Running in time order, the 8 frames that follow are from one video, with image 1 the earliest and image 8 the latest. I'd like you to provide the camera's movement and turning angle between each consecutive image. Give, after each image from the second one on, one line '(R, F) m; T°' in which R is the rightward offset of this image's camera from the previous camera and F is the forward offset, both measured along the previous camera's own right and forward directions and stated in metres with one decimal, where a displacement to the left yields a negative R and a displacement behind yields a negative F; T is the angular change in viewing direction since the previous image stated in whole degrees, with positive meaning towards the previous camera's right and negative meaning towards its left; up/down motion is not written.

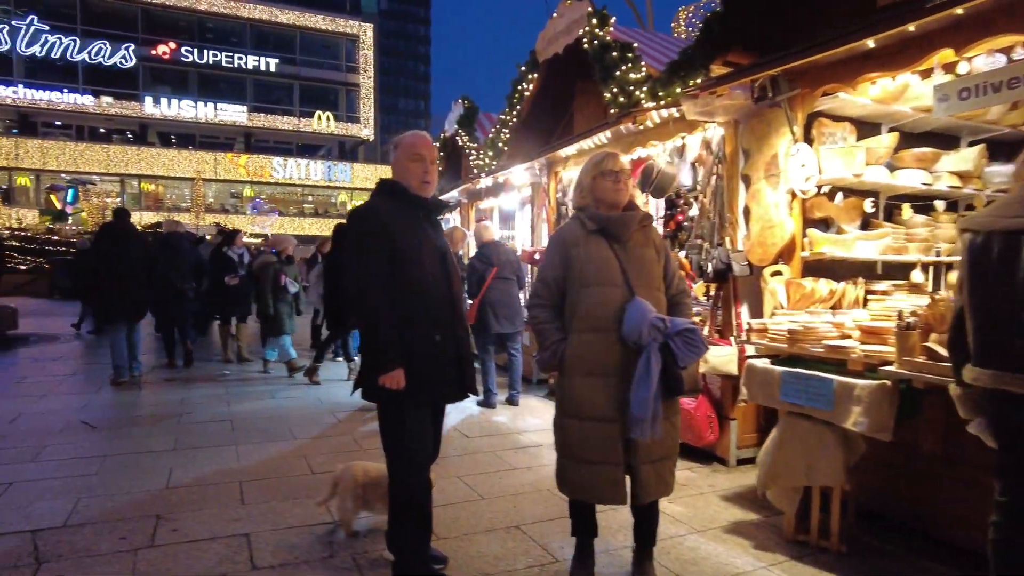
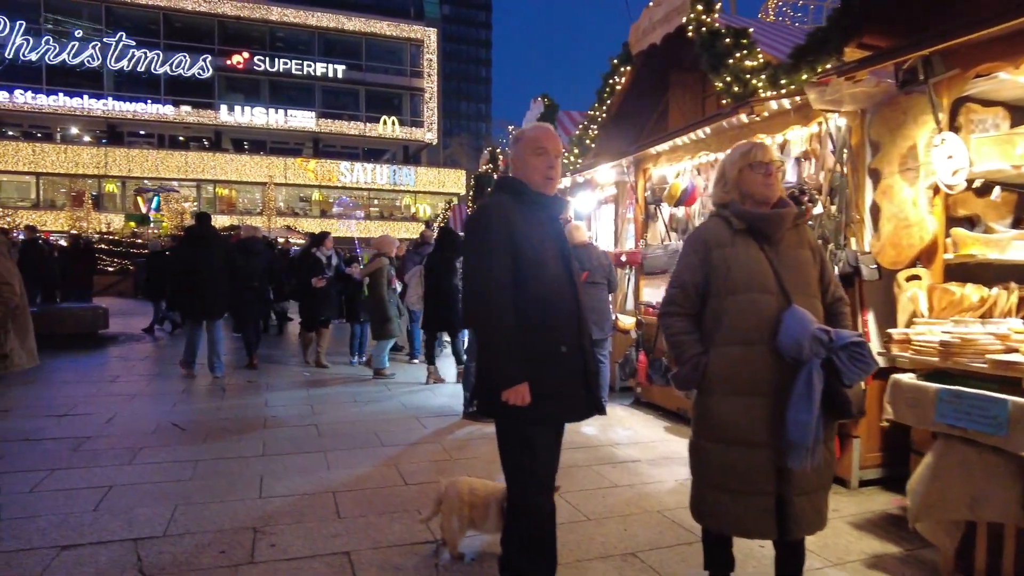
(-0.3, +0.3) m; -5°
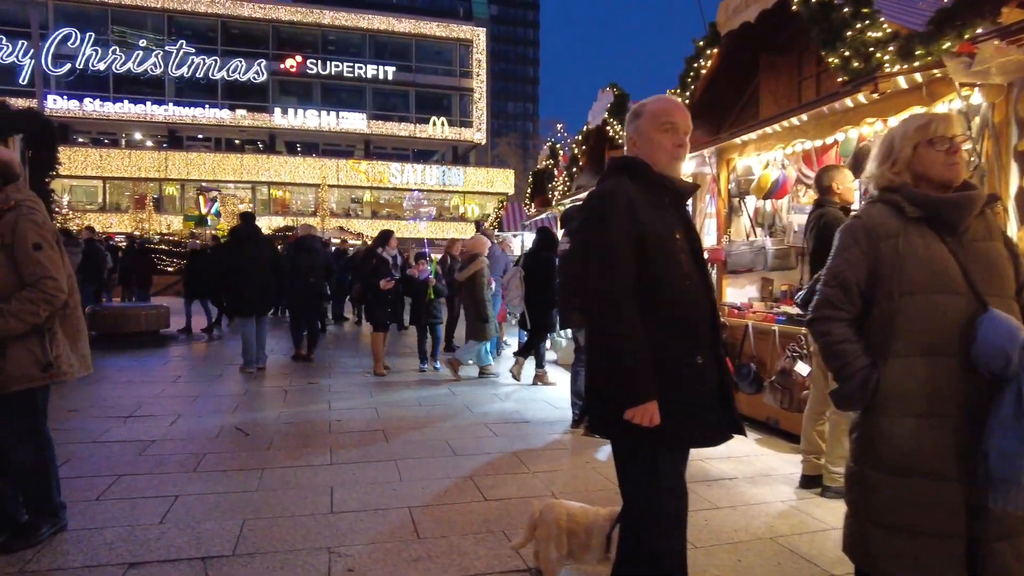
(-0.3, +0.4) m; -4°
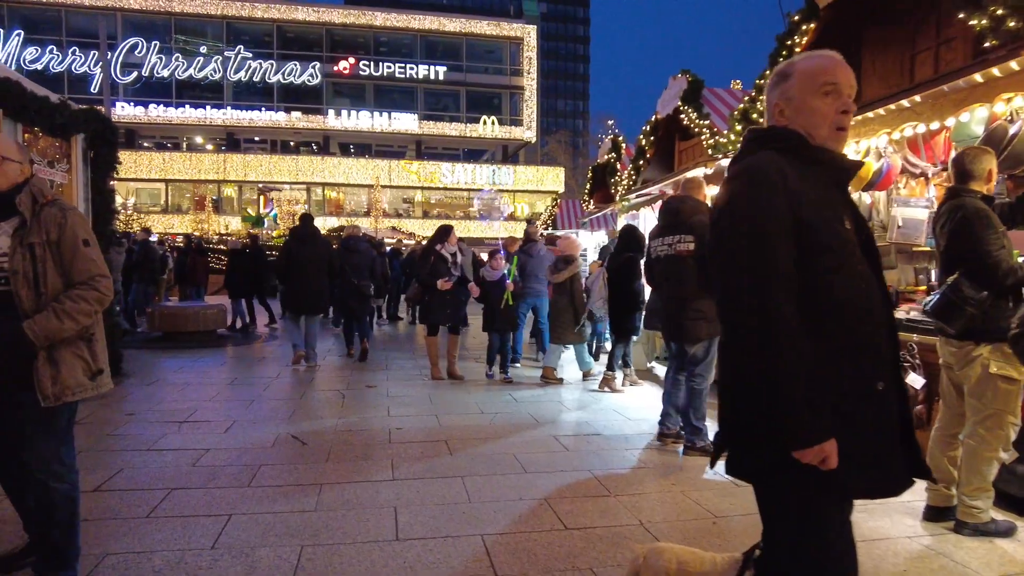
(-0.2, +0.5) m; -4°
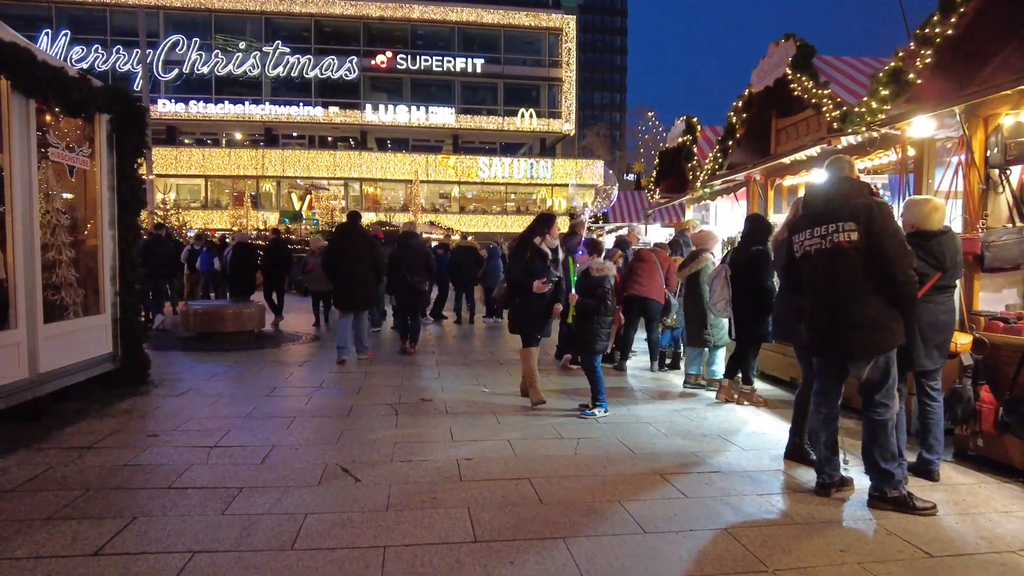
(-0.5, +1.1) m; -3°
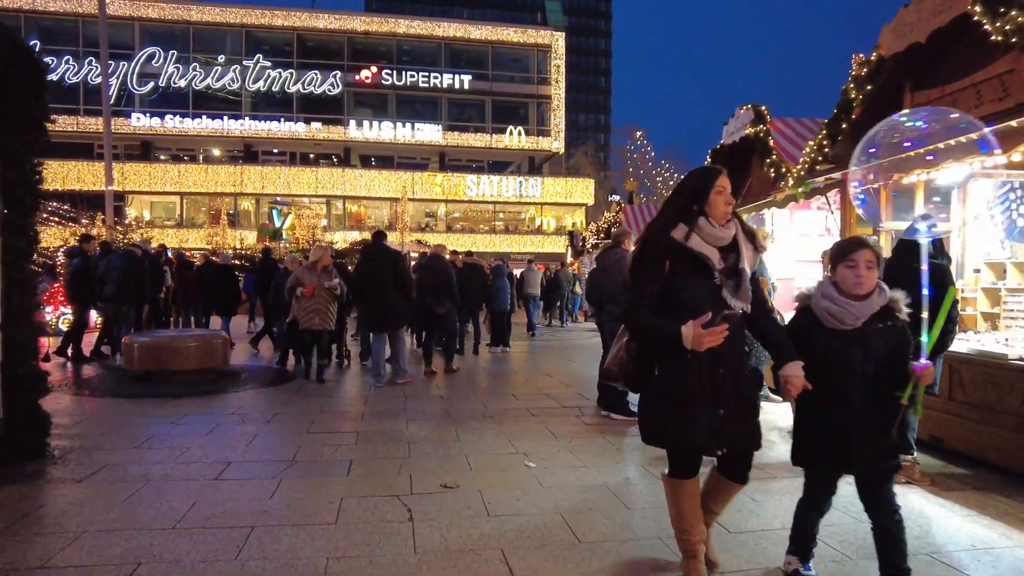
(-0.6, +2.2) m; +2°
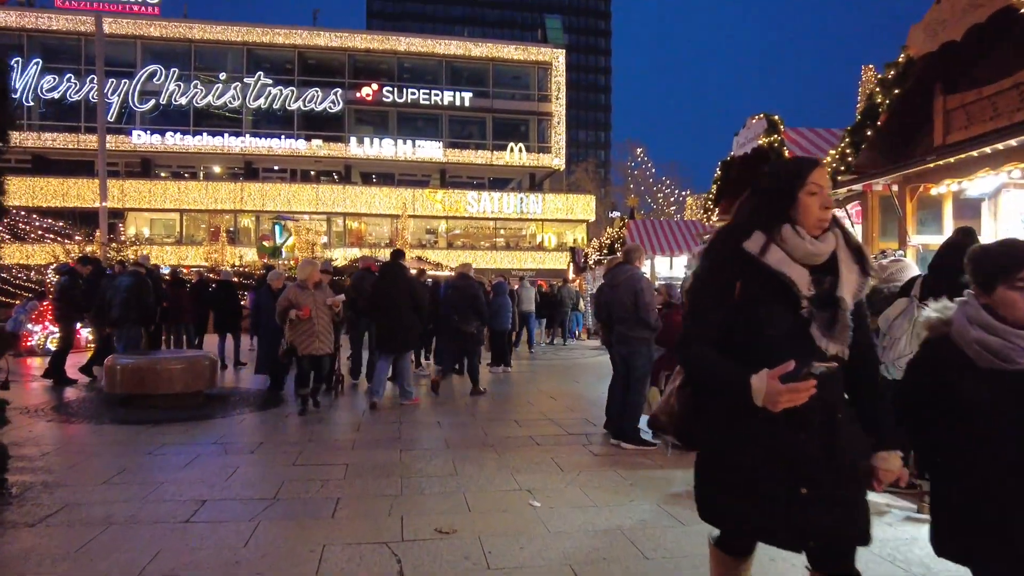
(0.0, +0.5) m; 0°
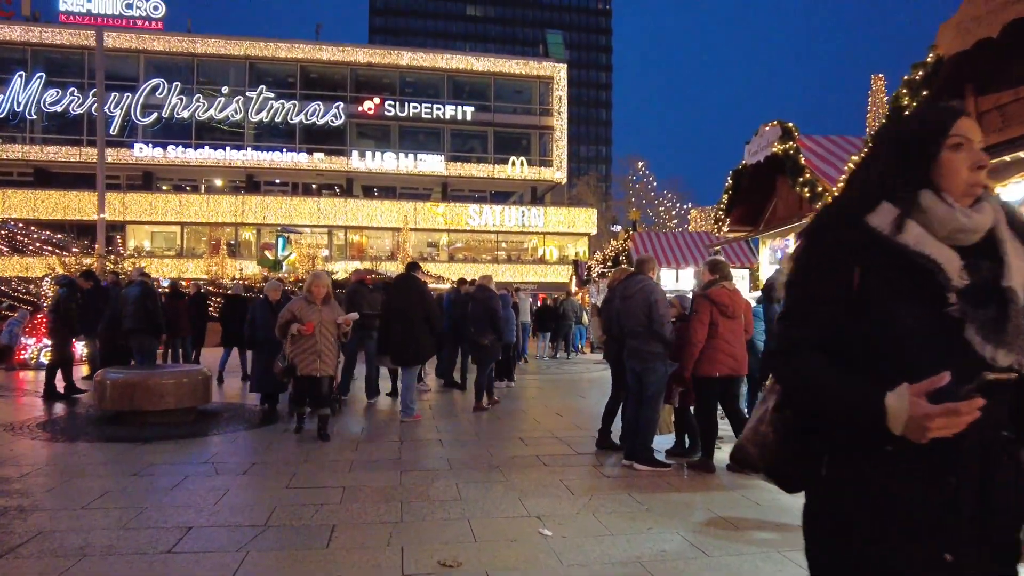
(-0.1, +0.3) m; 0°
